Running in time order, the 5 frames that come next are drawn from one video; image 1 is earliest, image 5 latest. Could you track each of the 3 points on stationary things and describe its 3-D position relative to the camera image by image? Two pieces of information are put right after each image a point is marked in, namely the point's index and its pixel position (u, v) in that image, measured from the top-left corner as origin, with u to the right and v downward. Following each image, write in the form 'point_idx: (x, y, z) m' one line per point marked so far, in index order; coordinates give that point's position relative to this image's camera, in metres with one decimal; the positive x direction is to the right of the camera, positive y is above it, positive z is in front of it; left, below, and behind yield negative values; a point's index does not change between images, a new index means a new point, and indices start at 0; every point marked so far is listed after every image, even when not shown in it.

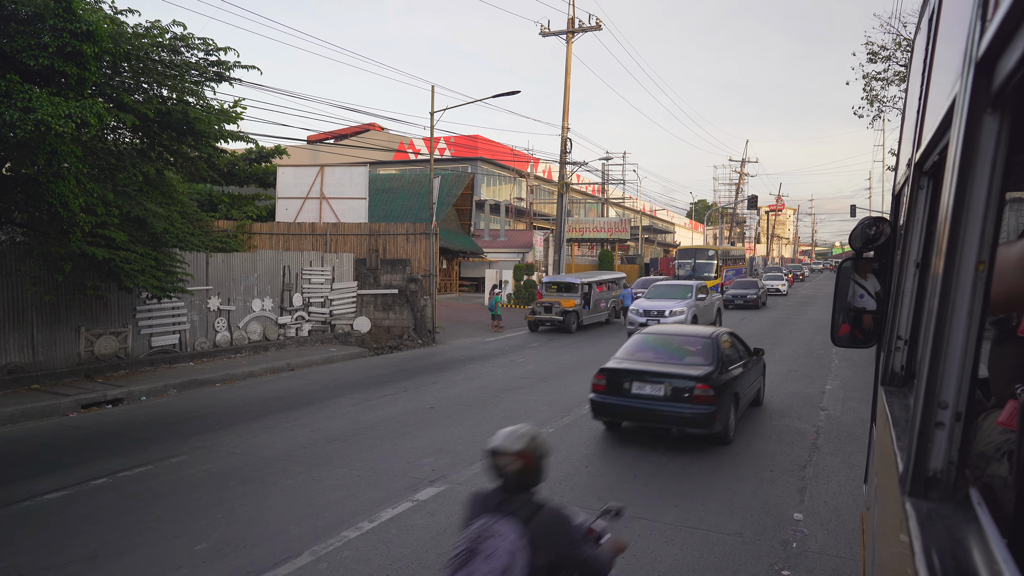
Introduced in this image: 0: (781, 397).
0: (+4.5, -1.8, +11.1) m
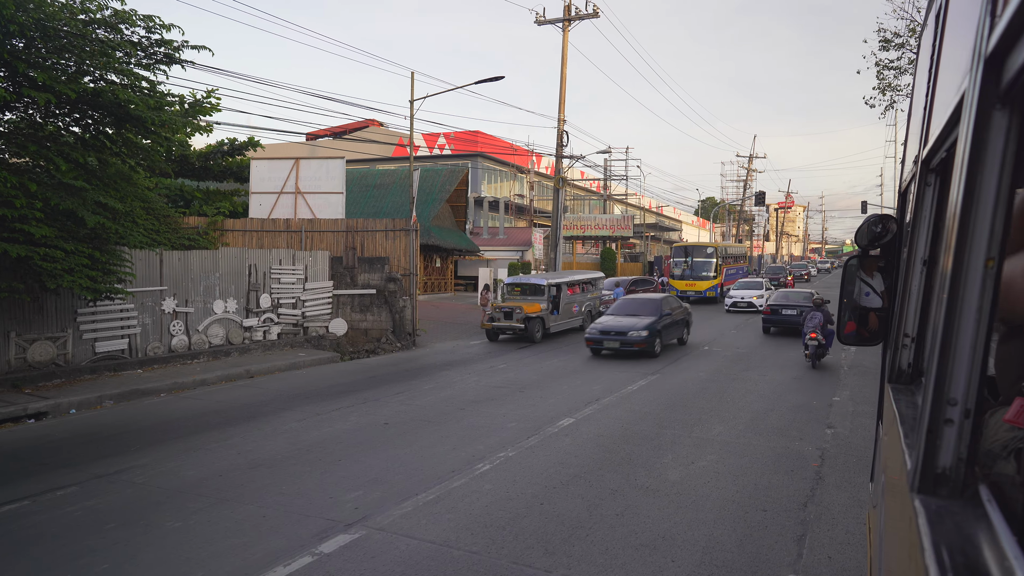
0: (+4.0, -1.8, +9.8) m
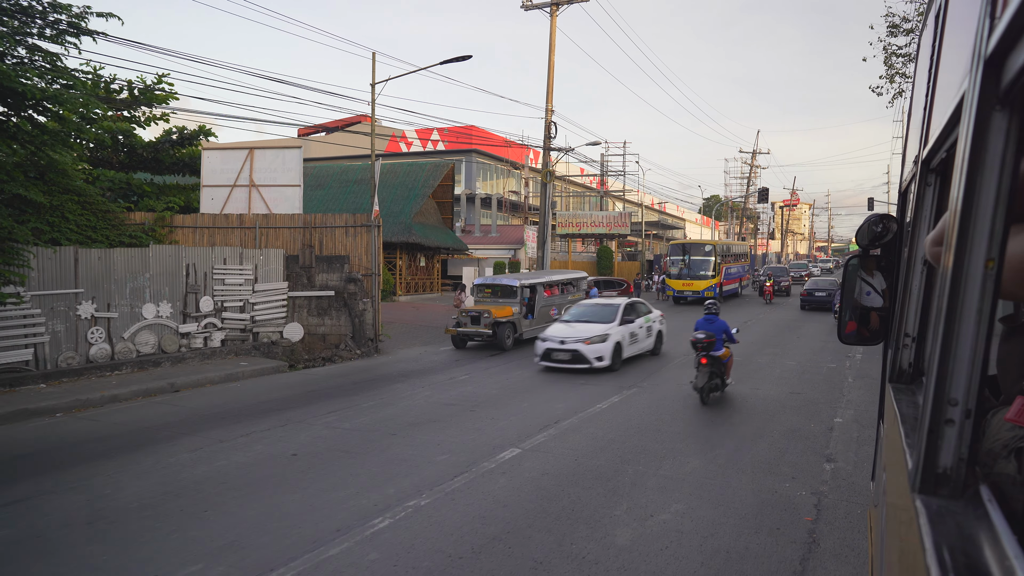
0: (+3.3, -1.8, +8.3) m
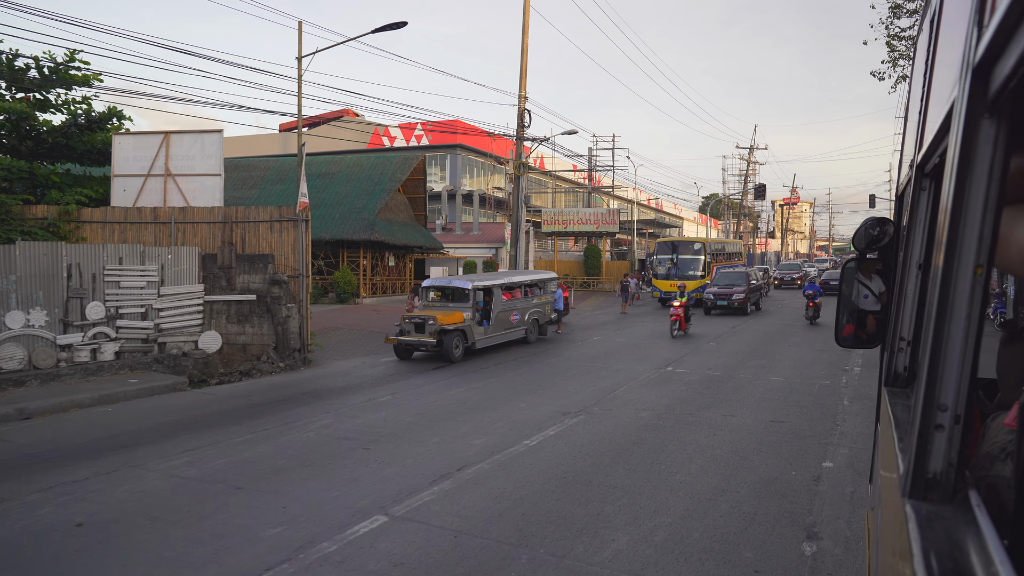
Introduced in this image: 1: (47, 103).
0: (+2.1, -1.9, +6.2) m
1: (-11.7, +4.6, +16.5) m
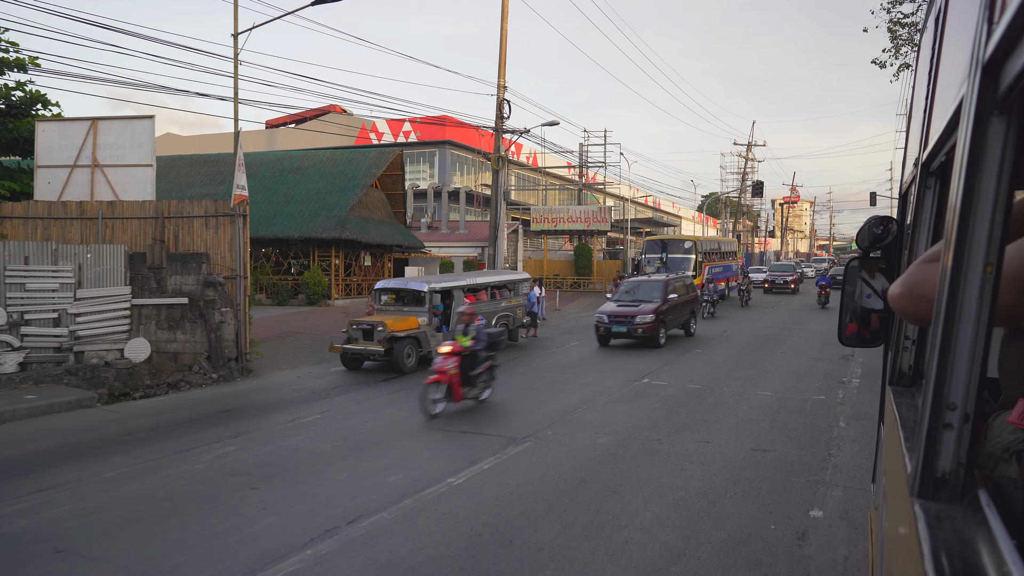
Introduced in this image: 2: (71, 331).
0: (+1.4, -1.9, +4.8) m
1: (-12.4, +4.6, +15.1) m
2: (-7.8, -0.8, +11.7) m
